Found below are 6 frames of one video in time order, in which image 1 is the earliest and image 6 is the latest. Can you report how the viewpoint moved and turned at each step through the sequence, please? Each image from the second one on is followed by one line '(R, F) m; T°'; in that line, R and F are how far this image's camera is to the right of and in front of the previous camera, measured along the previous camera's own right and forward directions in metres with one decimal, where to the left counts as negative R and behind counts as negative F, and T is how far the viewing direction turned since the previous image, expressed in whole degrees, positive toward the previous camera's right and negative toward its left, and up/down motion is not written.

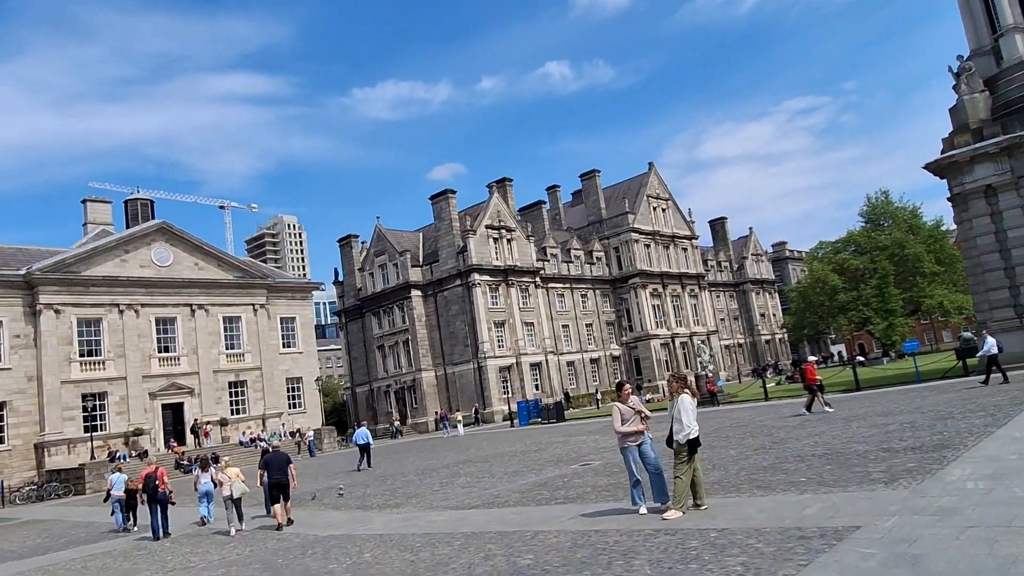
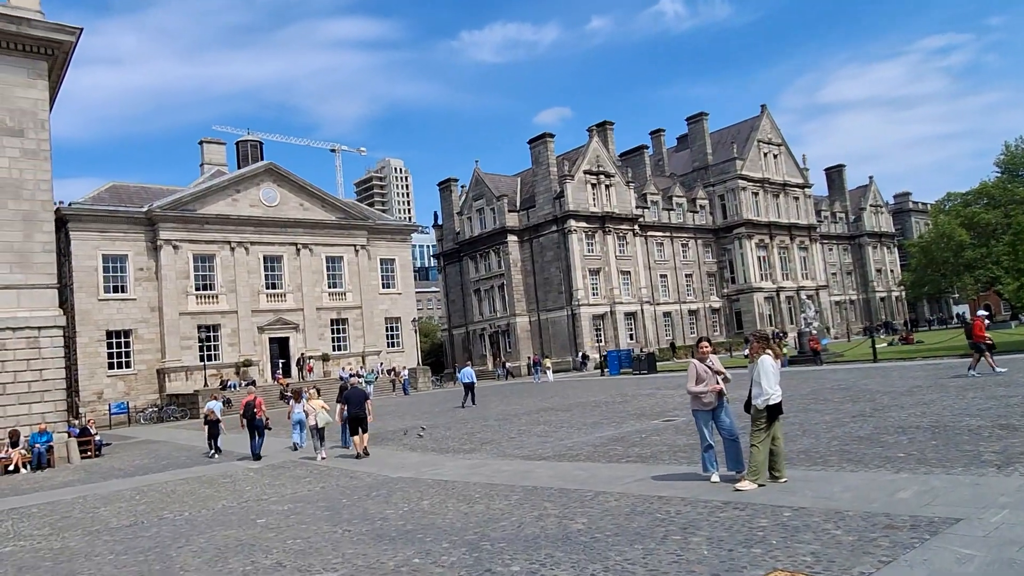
(+0.5, +0.7) m; -8°
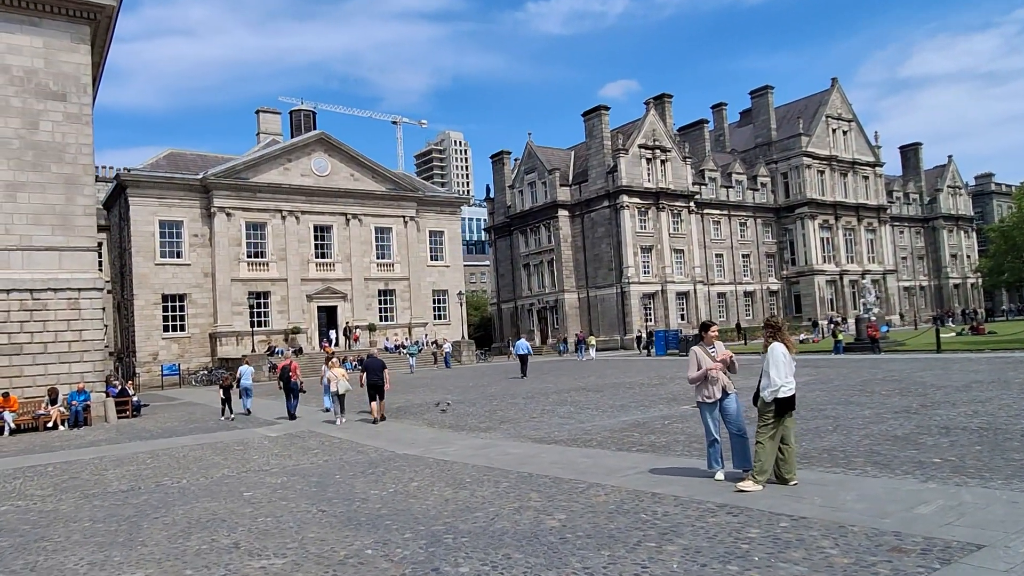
(+0.8, +0.8) m; -5°
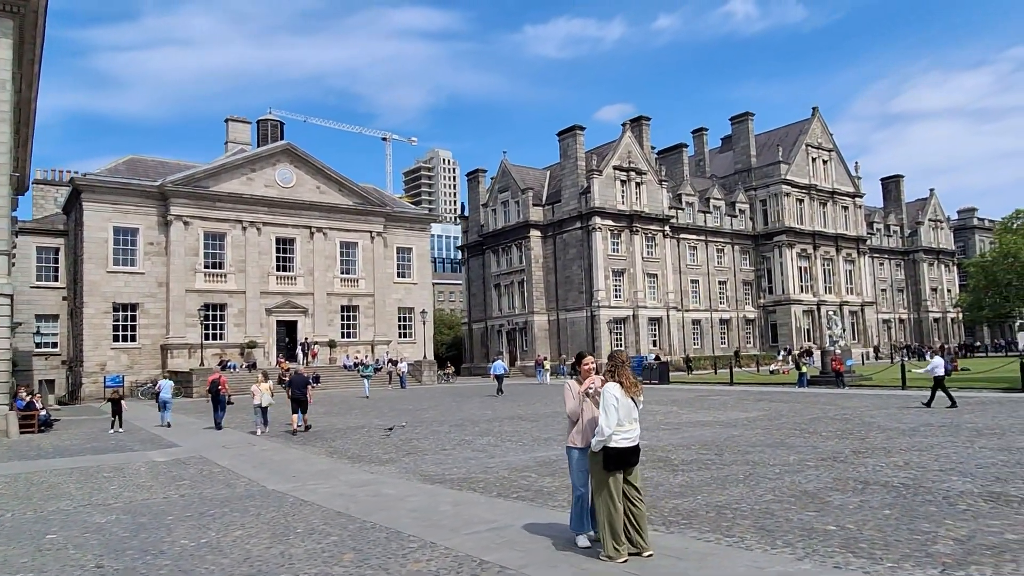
(+1.7, +1.4) m; +1°
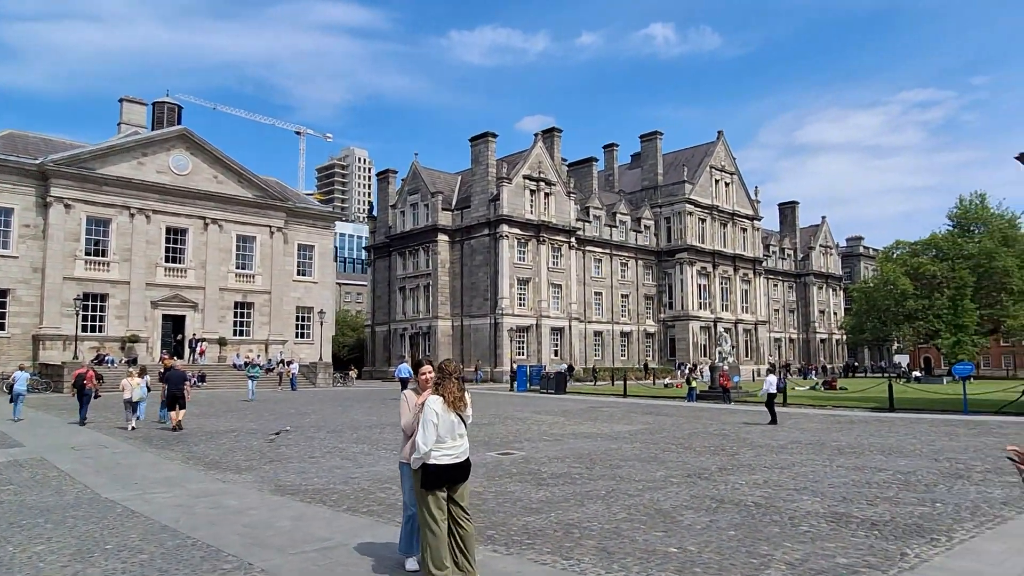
(+0.7, +0.4) m; +7°
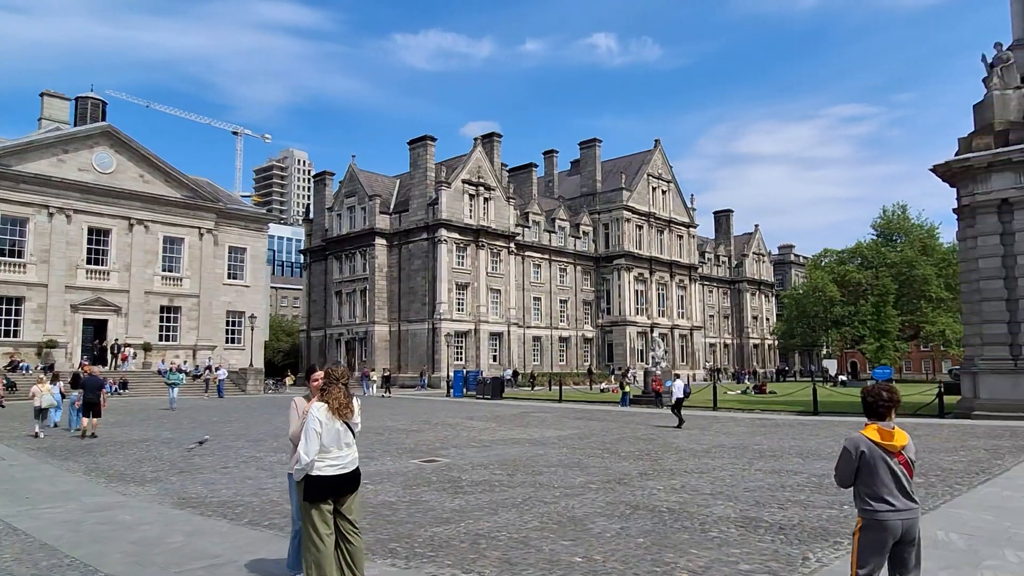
(+0.4, +0.2) m; +4°
